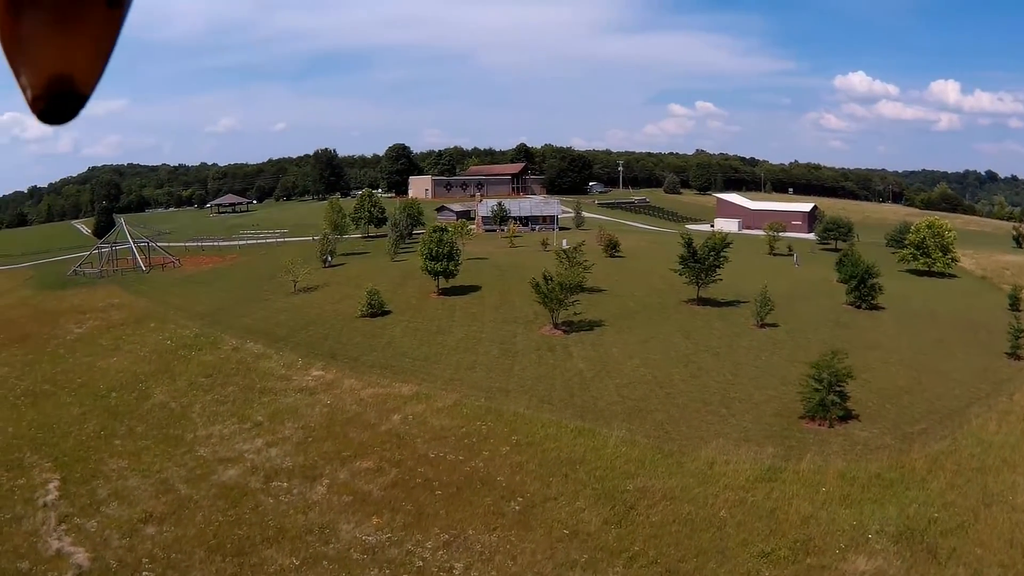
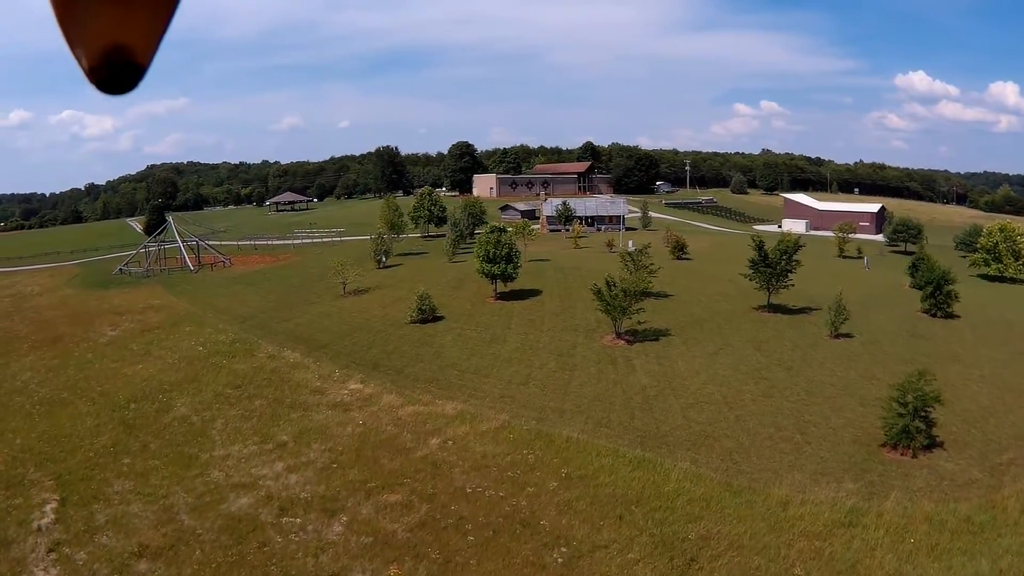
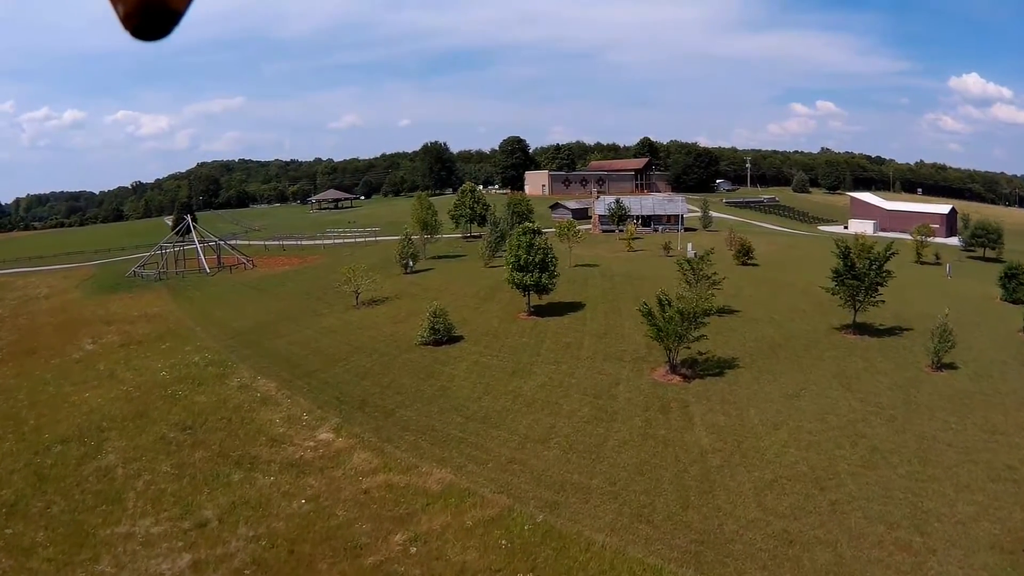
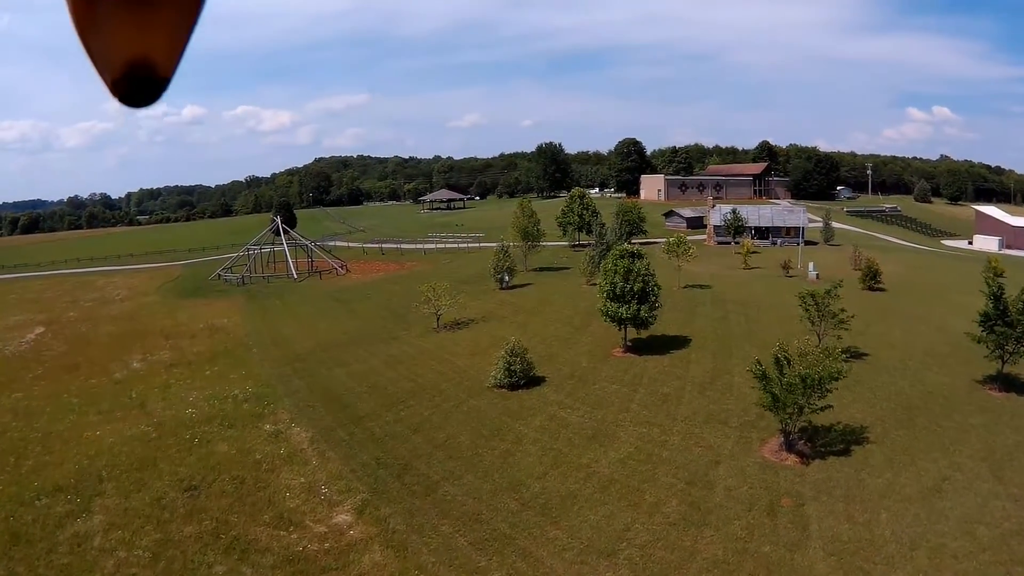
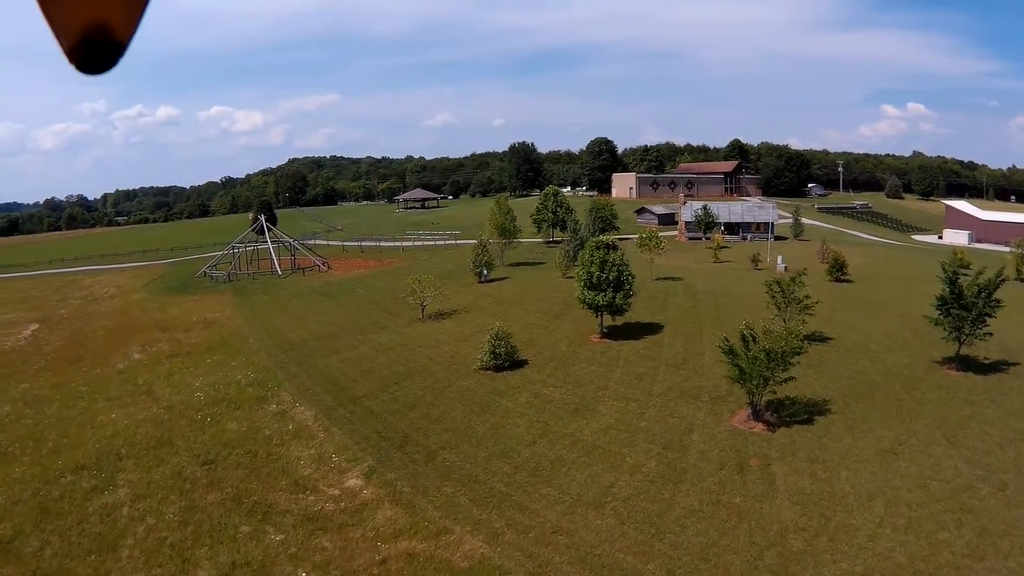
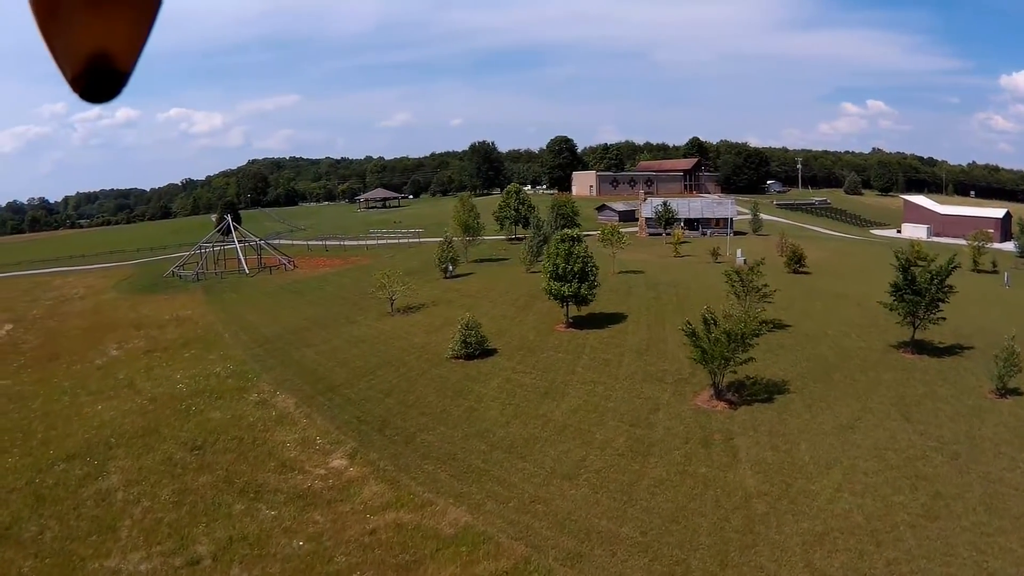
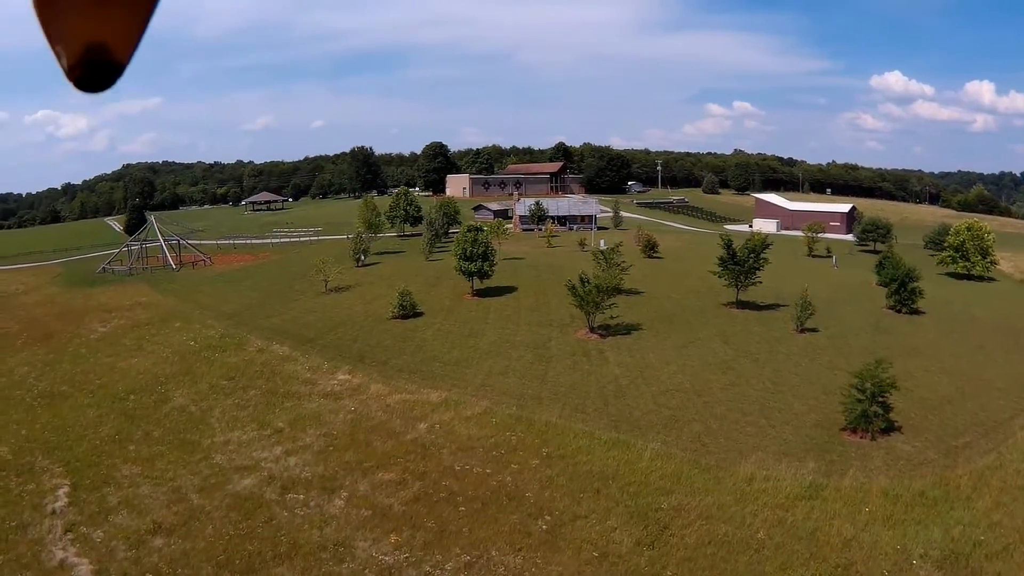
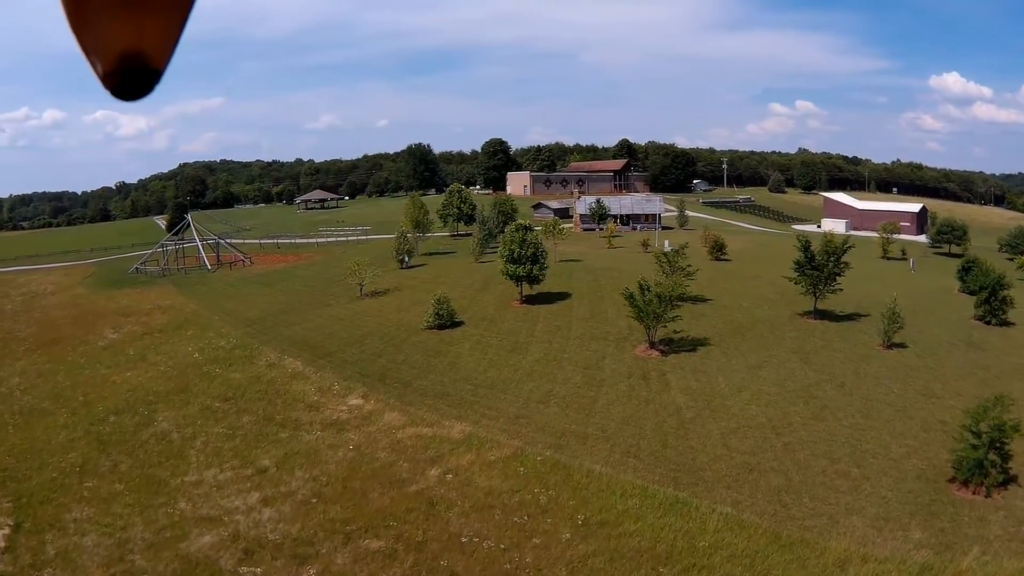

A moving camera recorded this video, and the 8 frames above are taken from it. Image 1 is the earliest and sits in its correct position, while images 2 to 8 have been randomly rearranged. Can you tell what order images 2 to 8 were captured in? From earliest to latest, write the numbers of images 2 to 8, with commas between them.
7, 2, 8, 3, 6, 5, 4
